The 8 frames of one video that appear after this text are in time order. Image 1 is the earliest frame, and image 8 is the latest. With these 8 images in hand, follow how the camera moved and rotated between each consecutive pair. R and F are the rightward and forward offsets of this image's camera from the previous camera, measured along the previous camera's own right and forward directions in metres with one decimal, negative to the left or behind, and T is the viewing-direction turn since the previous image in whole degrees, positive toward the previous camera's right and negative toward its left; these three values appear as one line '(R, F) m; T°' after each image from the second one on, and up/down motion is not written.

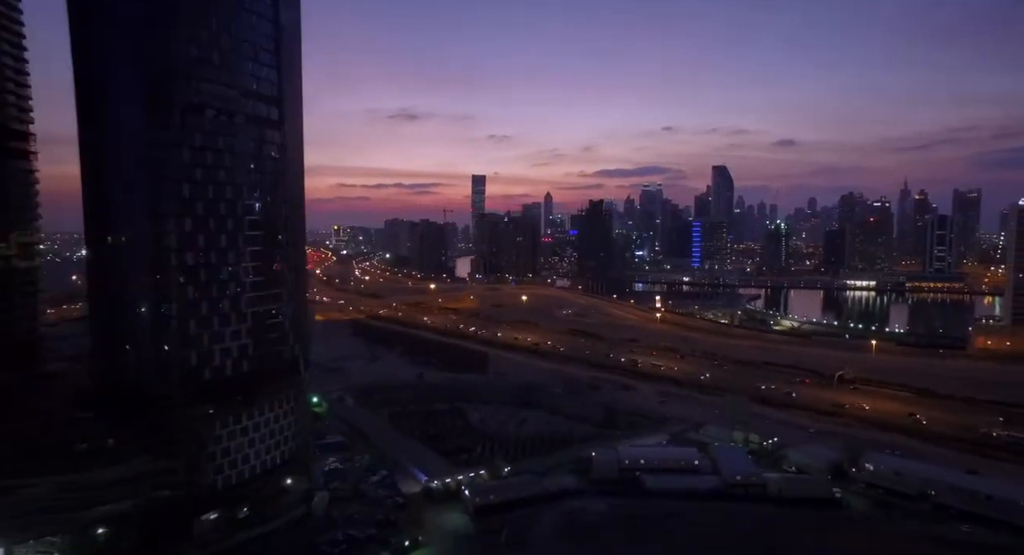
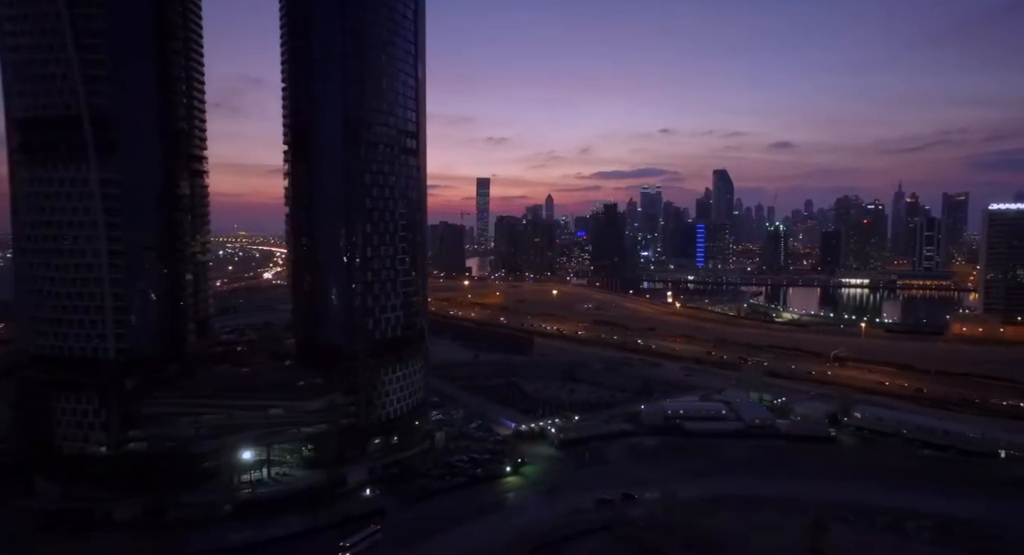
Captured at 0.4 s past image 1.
(-1.9, -3.8) m; 0°
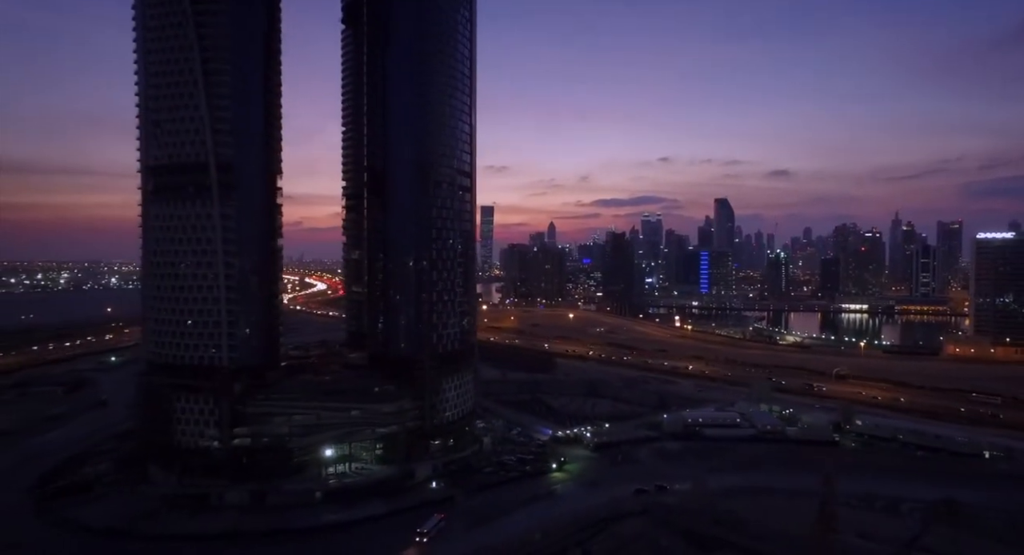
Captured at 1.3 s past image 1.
(-1.1, -2.1) m; 0°
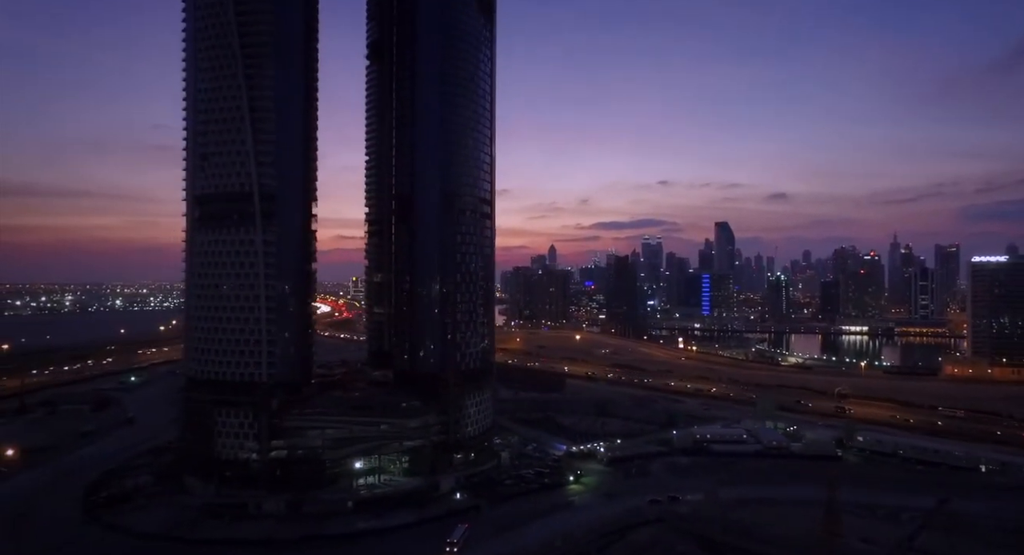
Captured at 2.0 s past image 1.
(-0.5, -1.0) m; 0°
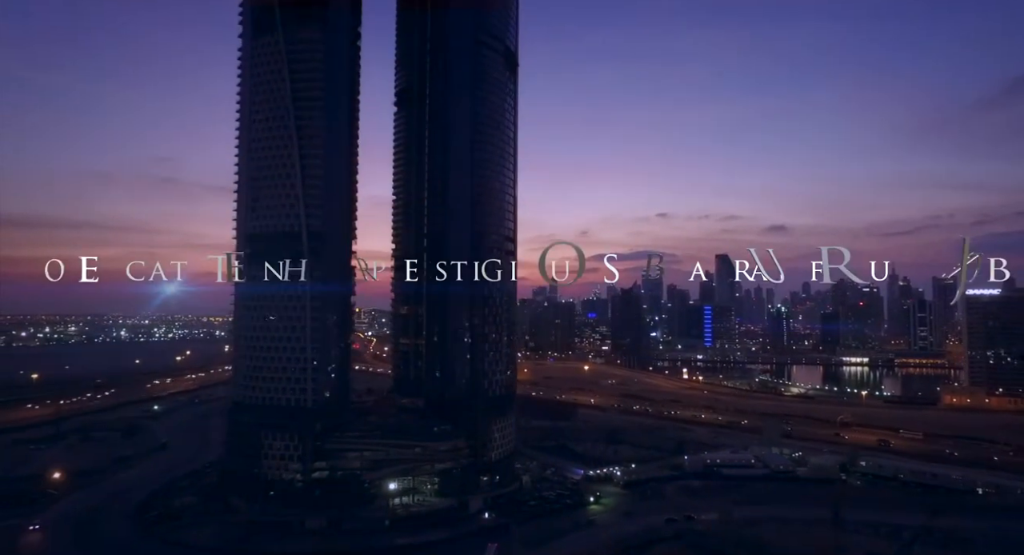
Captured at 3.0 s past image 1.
(-0.7, -1.3) m; 0°
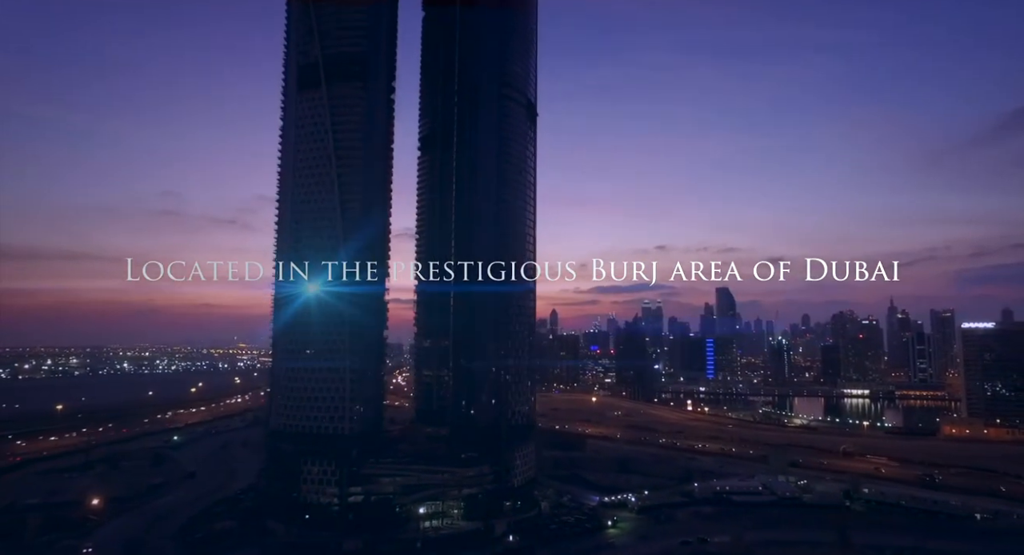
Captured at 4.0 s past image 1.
(-0.7, -1.3) m; 0°
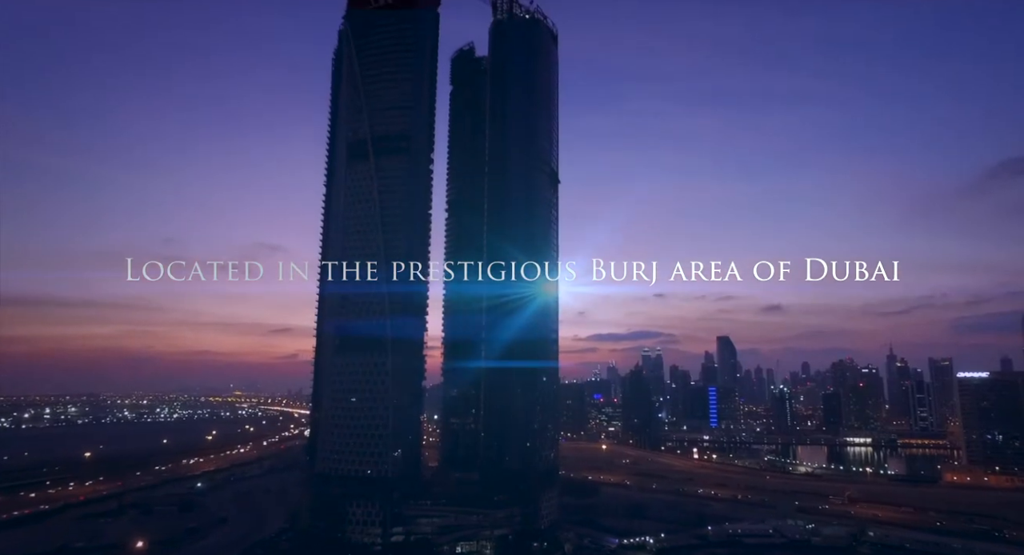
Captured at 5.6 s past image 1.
(-0.9, -1.8) m; 0°
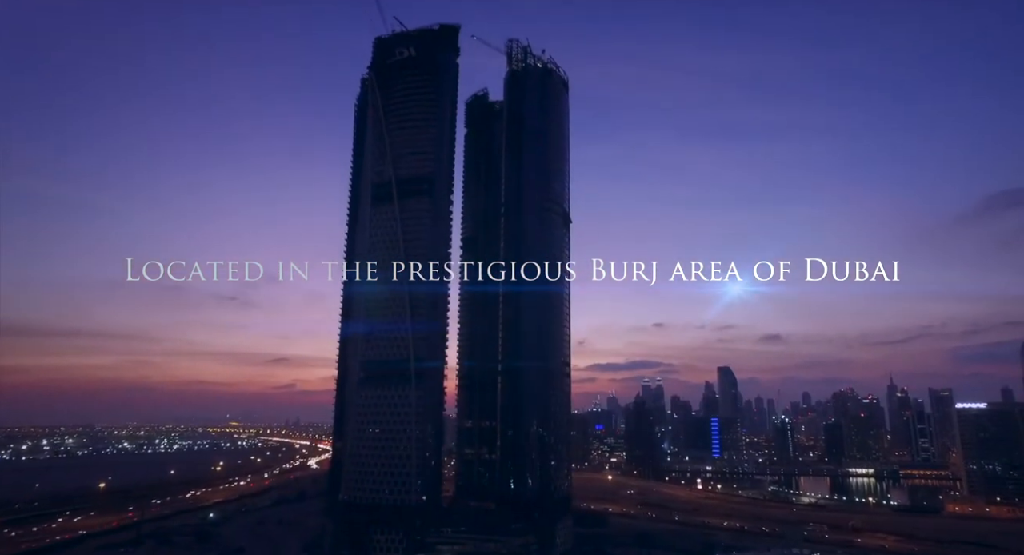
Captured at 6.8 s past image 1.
(-0.6, -1.1) m; 0°
